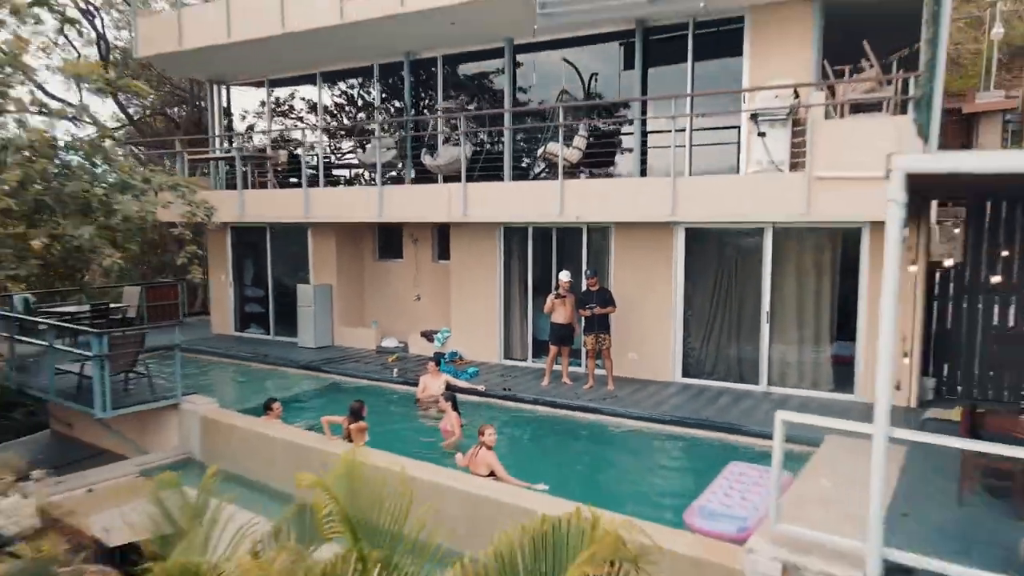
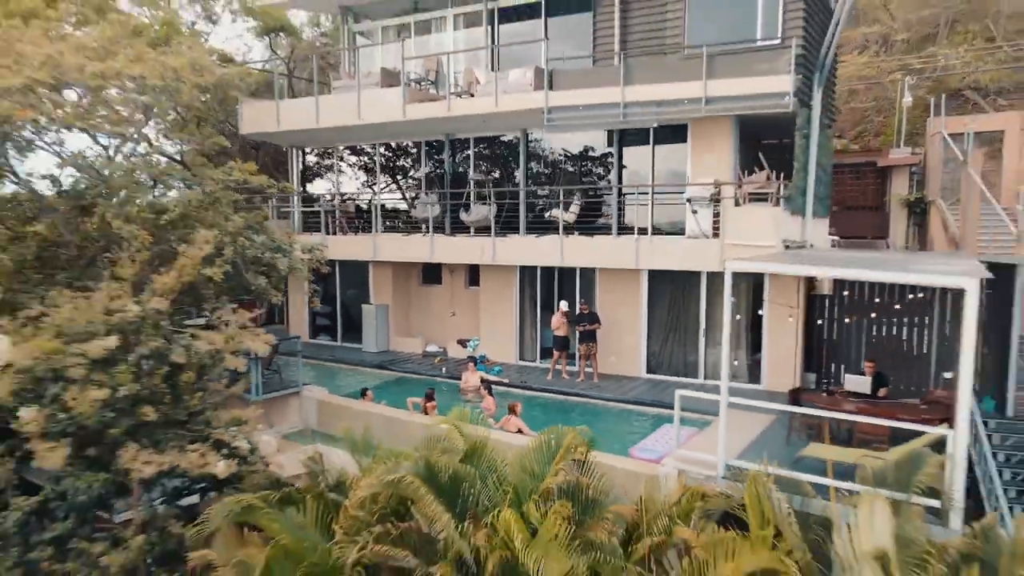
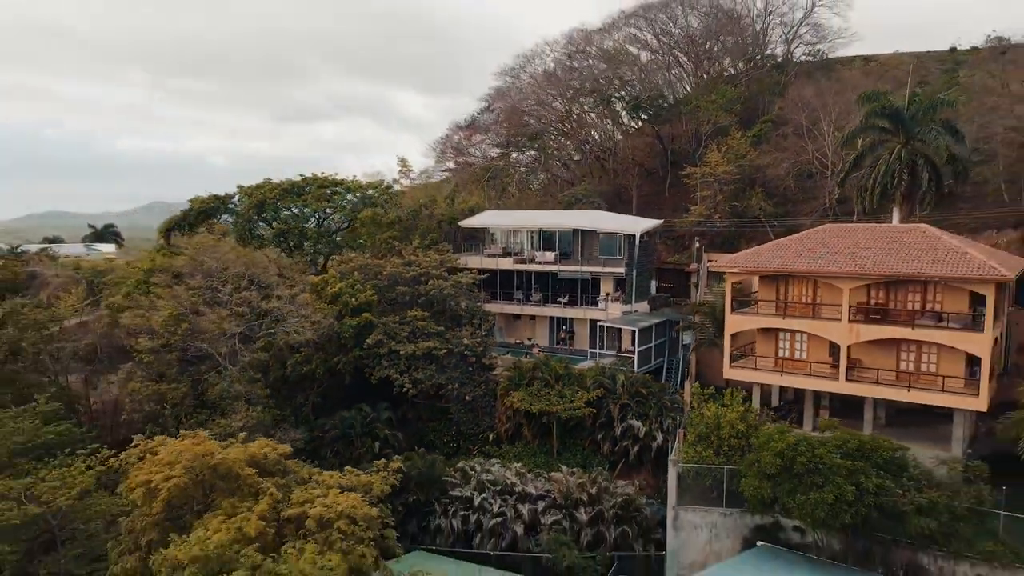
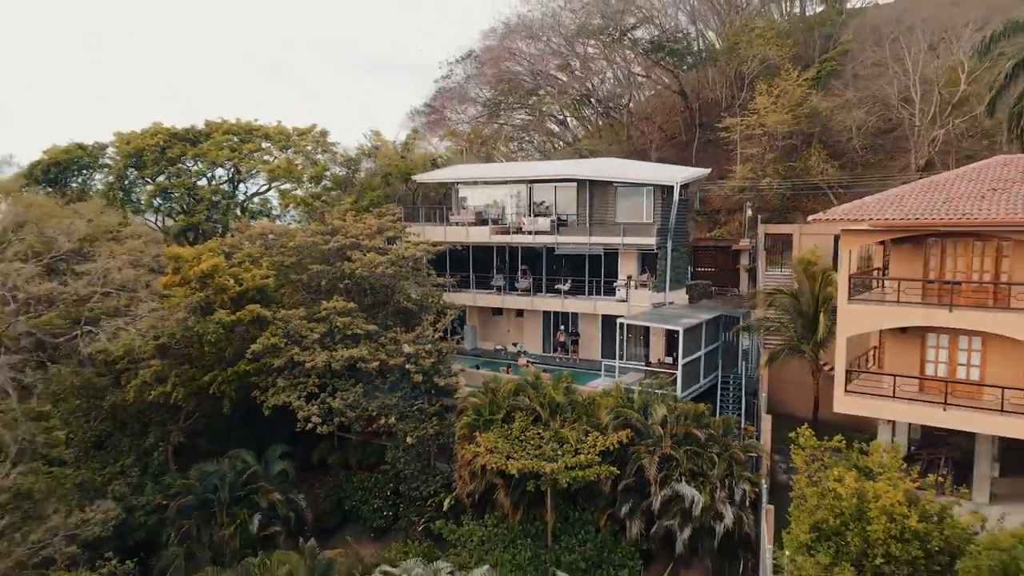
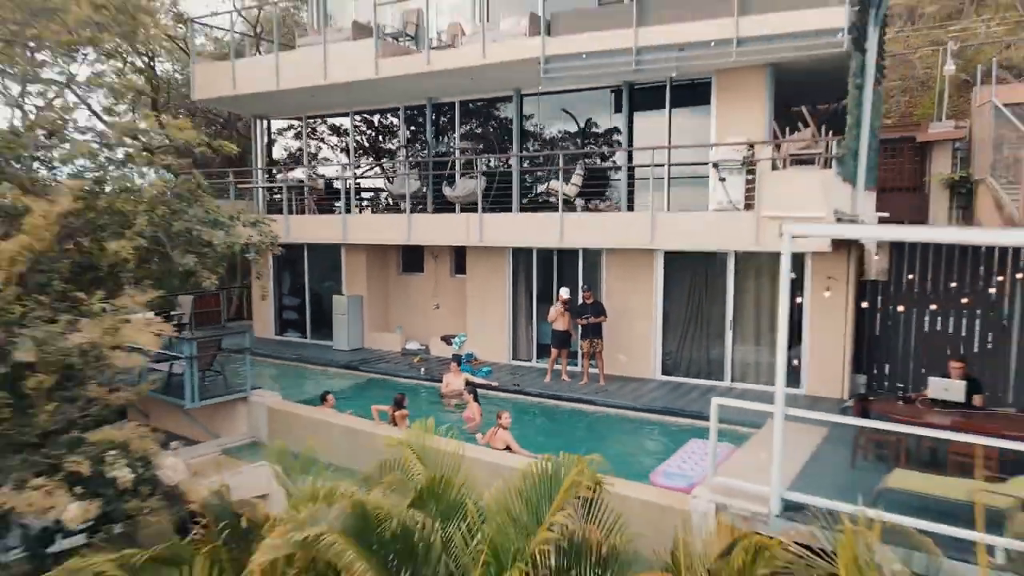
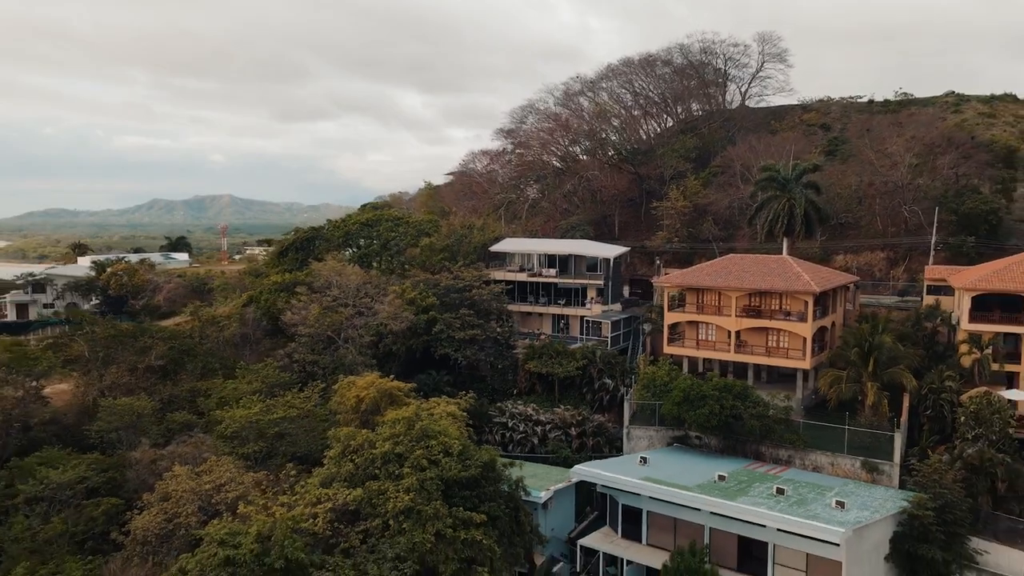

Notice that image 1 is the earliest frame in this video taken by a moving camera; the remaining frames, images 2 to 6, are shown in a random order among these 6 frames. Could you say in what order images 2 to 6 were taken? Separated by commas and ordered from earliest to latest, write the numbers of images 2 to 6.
5, 2, 4, 3, 6
